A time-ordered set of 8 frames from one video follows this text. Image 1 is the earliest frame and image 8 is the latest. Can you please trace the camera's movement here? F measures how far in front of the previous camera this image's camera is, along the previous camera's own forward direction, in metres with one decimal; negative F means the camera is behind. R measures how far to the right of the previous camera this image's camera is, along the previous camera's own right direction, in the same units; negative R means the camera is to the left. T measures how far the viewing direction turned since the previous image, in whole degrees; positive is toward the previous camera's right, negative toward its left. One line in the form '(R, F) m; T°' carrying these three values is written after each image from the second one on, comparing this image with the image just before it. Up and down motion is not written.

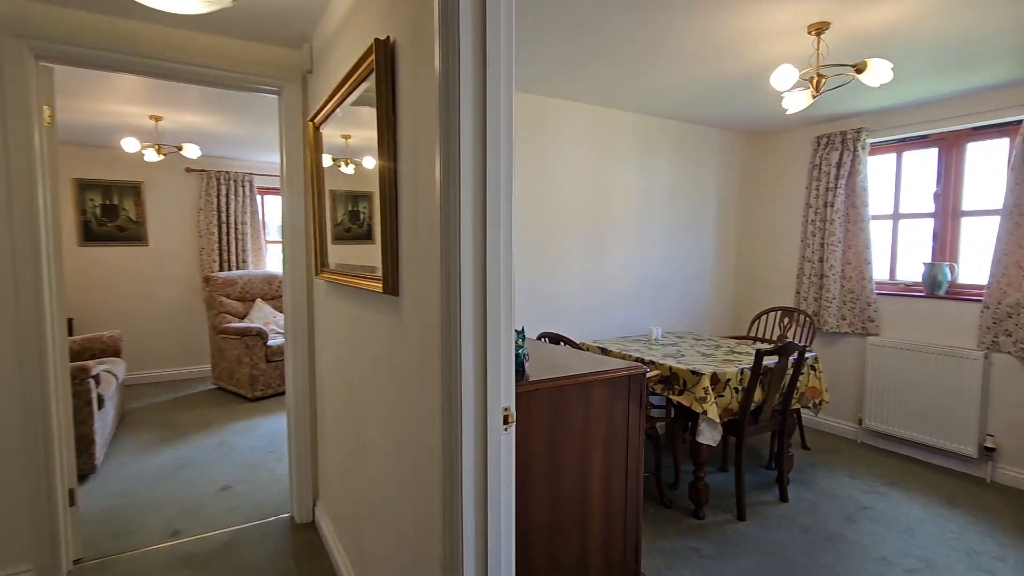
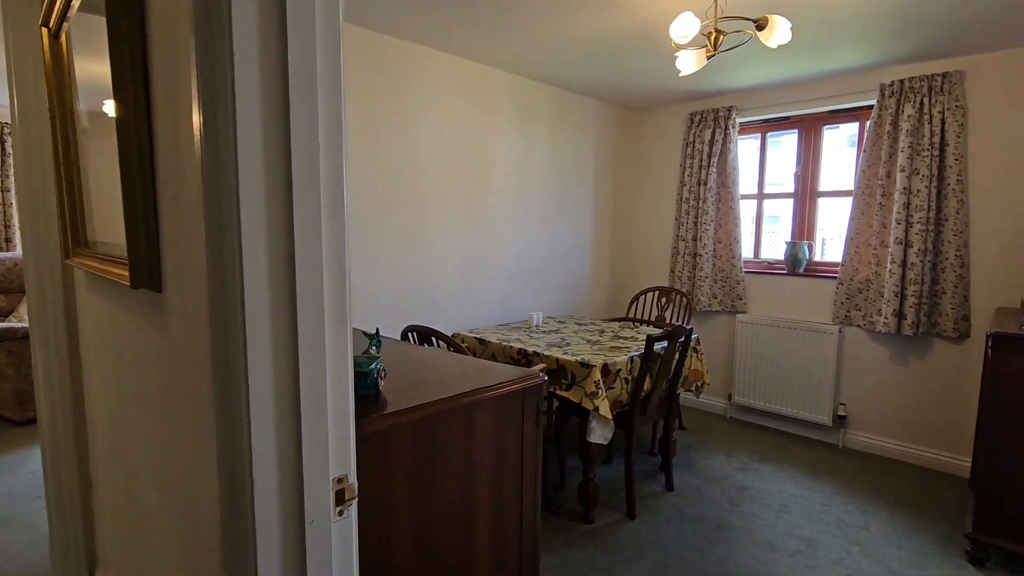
(0.0, +0.4) m; +14°
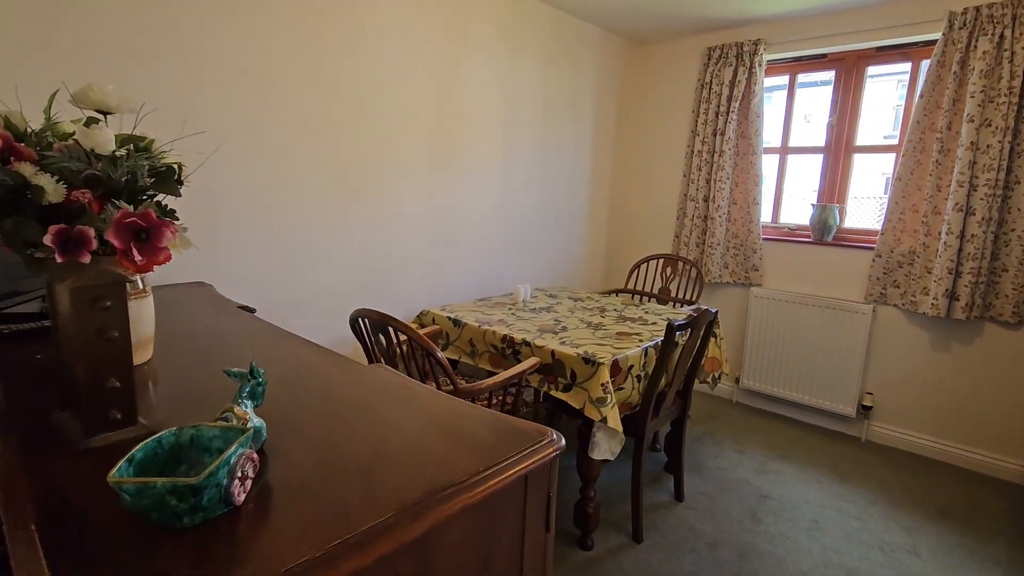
(0.0, +0.5) m; +3°
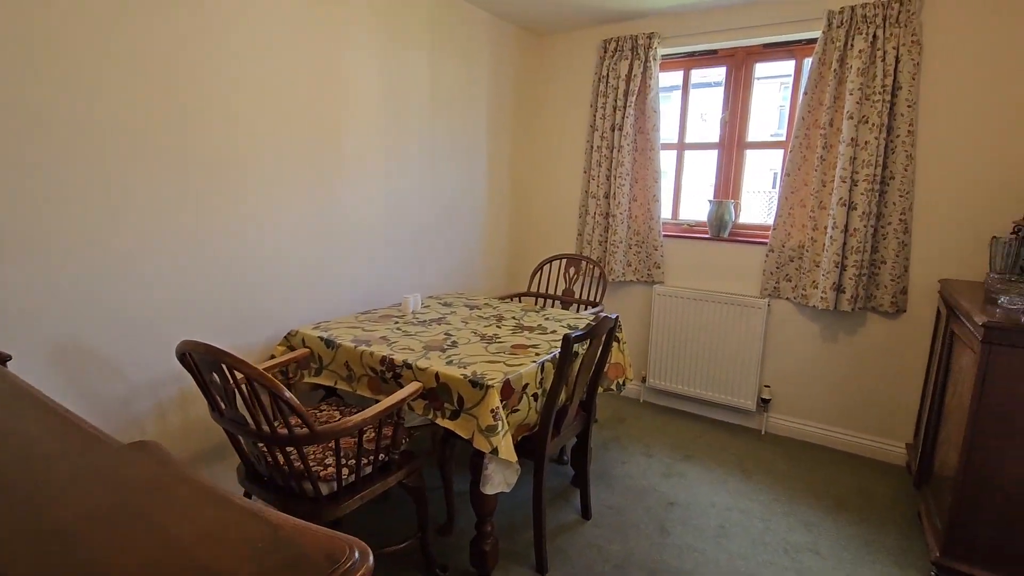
(+0.1, +0.2) m; +9°
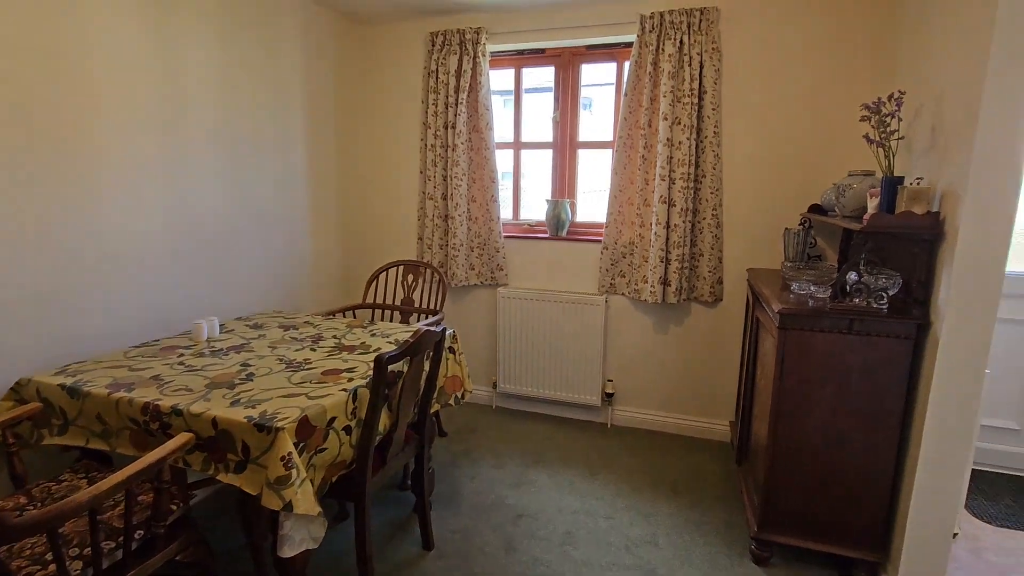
(+0.2, +0.1) m; +14°
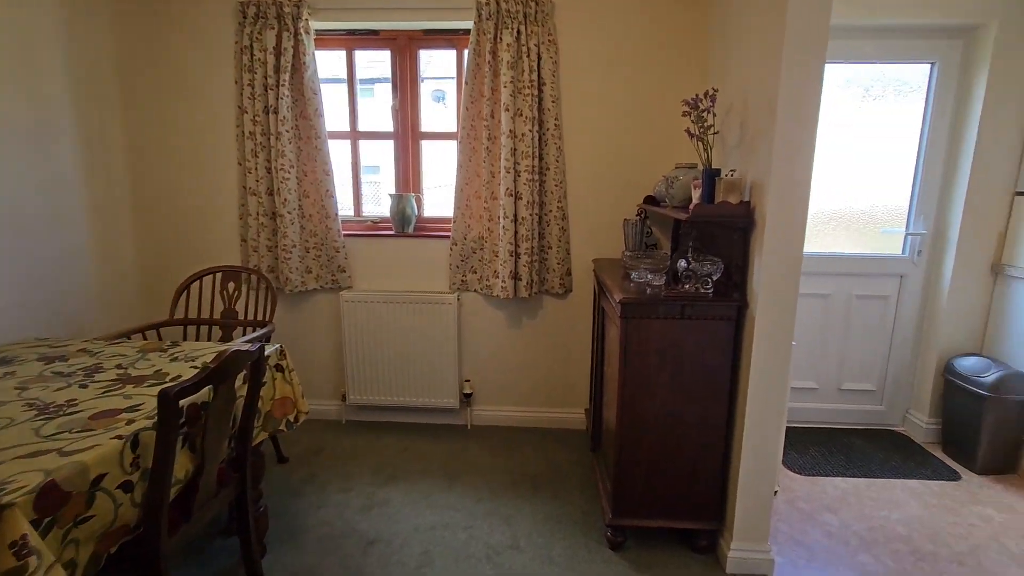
(+0.1, +0.1) m; +15°
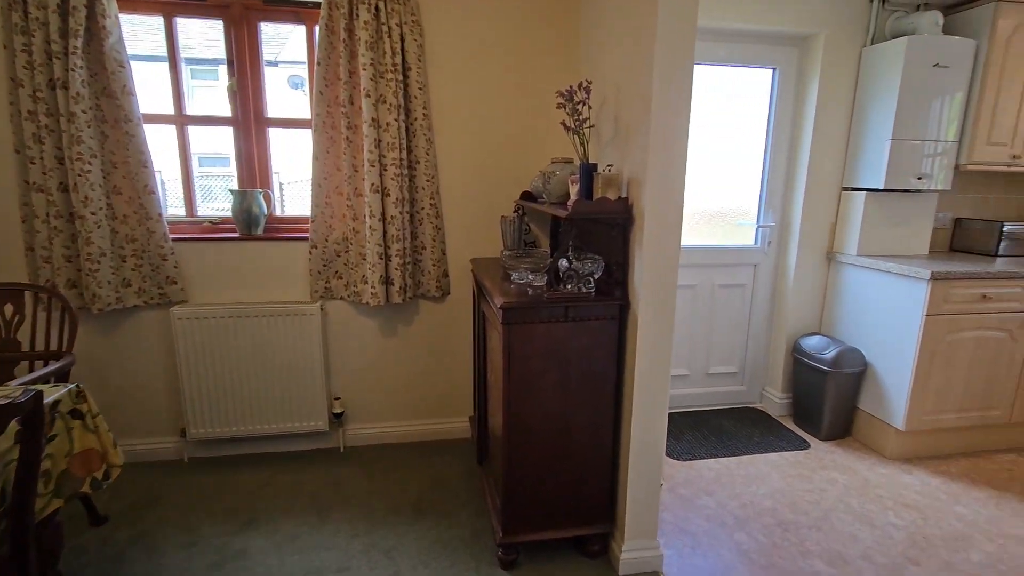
(0.0, +0.2) m; +13°
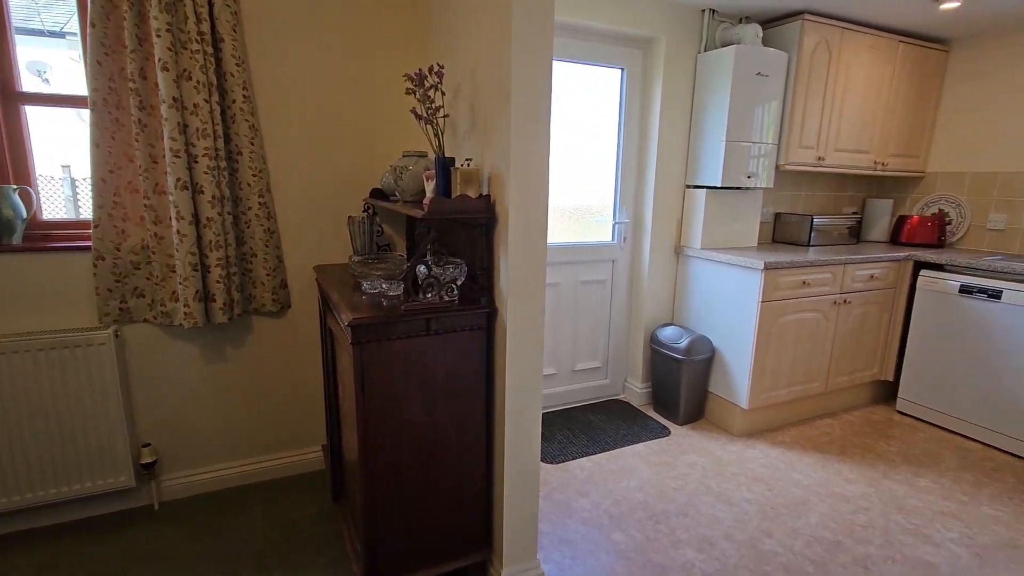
(0.0, +0.2) m; +15°
